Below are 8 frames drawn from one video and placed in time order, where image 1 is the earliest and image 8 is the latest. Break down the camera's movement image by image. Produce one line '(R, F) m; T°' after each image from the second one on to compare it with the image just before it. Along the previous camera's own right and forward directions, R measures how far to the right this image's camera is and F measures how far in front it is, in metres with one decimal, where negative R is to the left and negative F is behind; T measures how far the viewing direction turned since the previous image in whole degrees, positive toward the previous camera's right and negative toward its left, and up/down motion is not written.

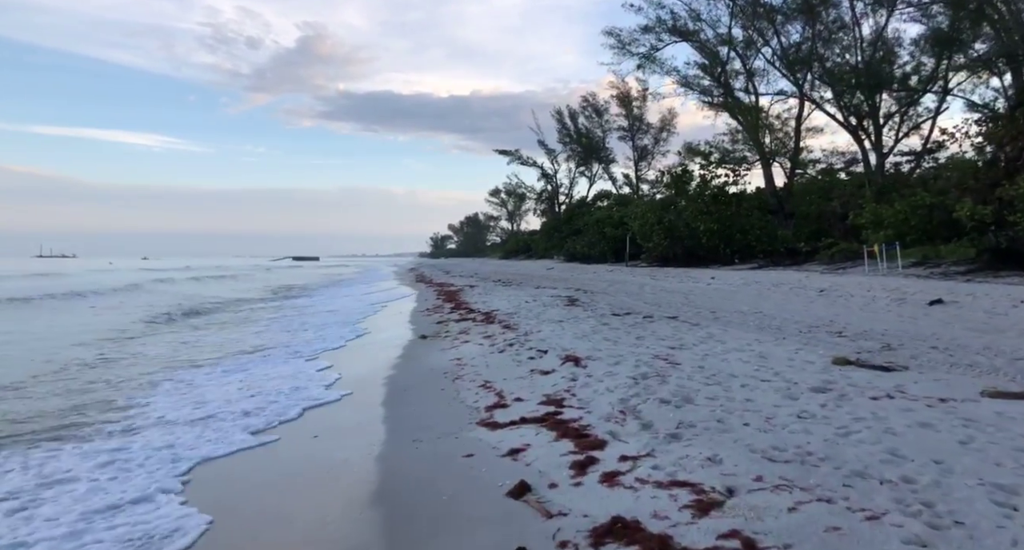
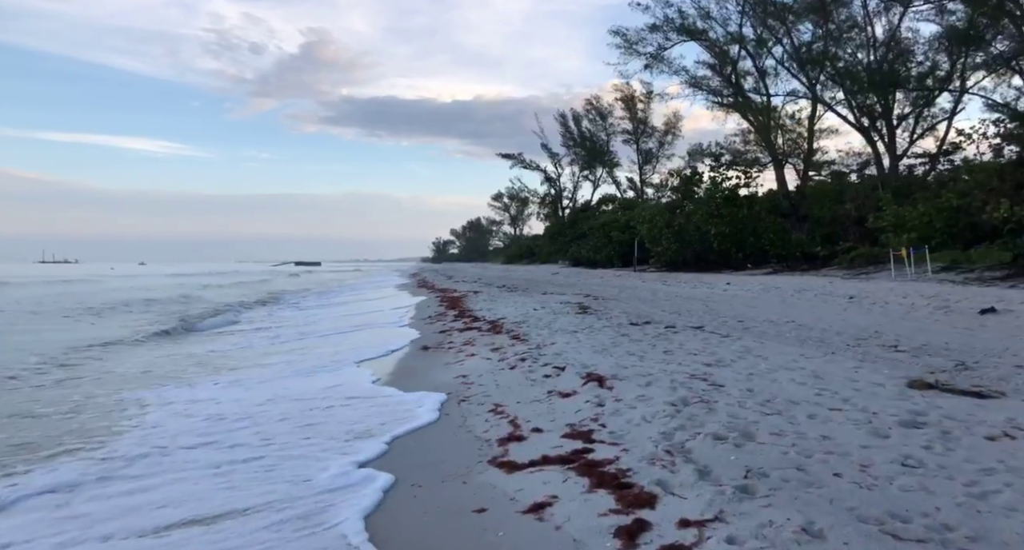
(-0.1, +0.8) m; 0°
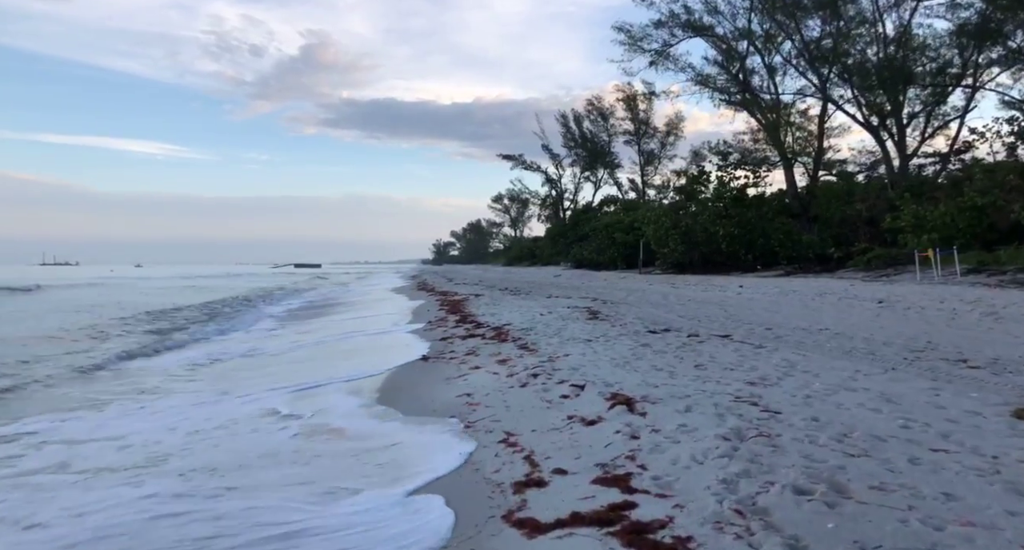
(-0.1, +0.9) m; 0°
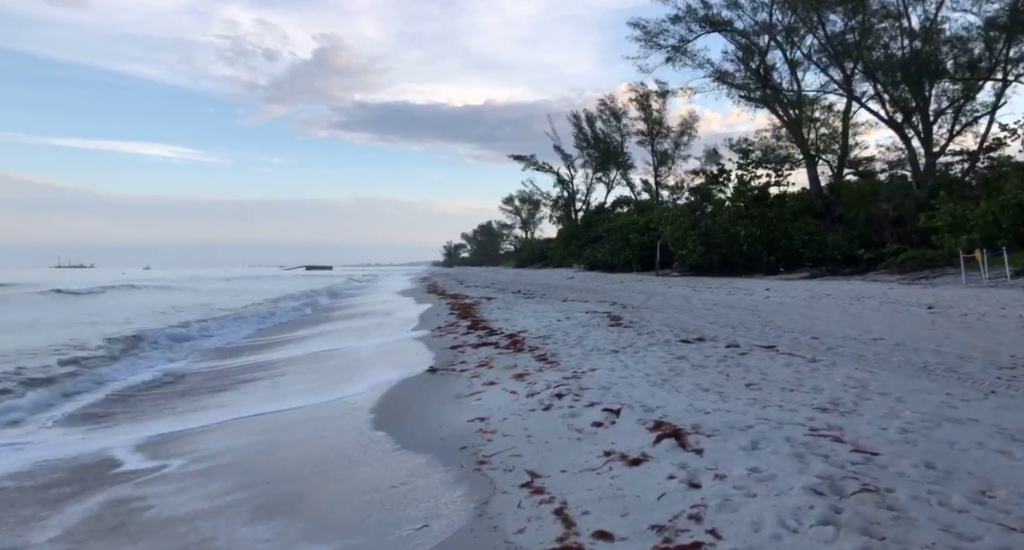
(-0.1, +0.9) m; -1°
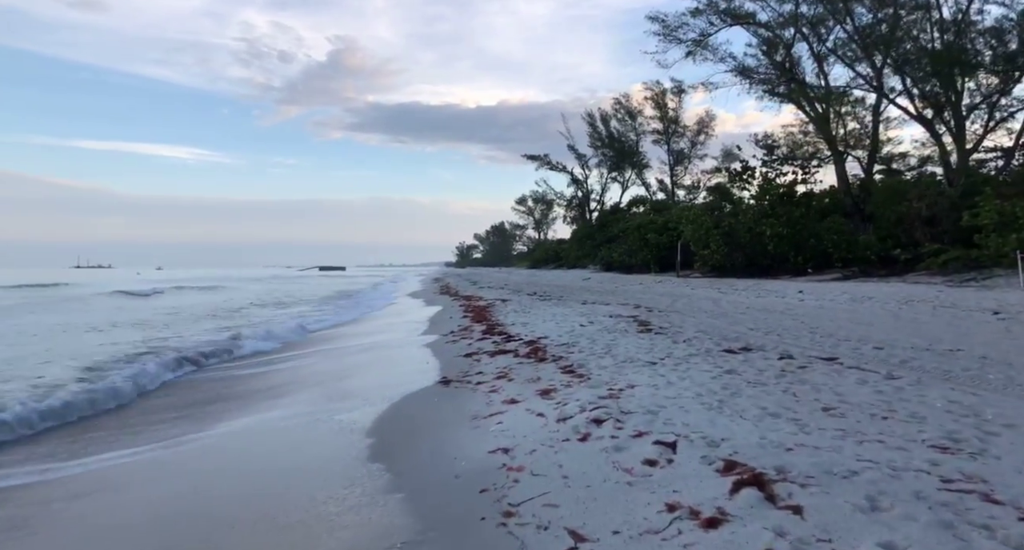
(-0.1, +0.9) m; -1°
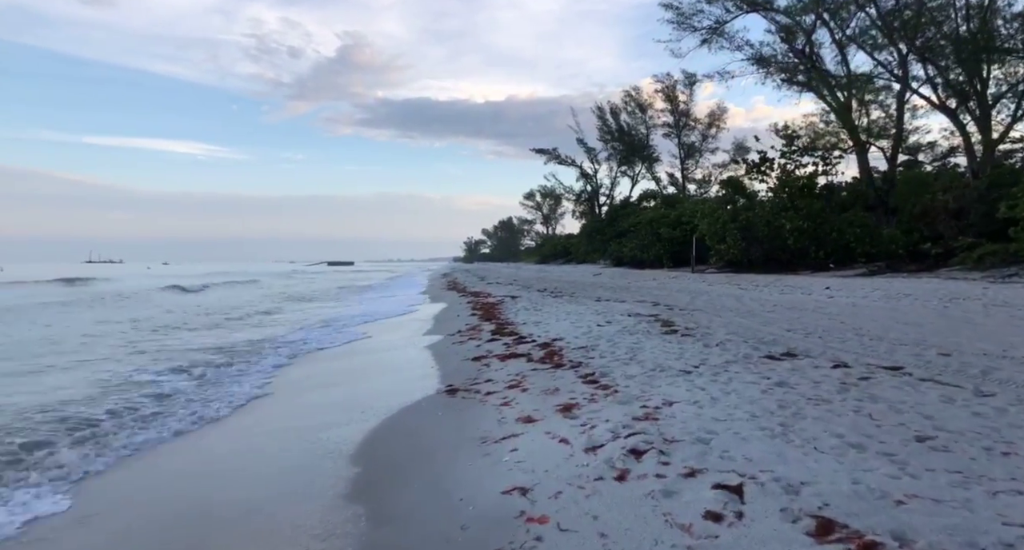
(-0.1, +0.9) m; -1°
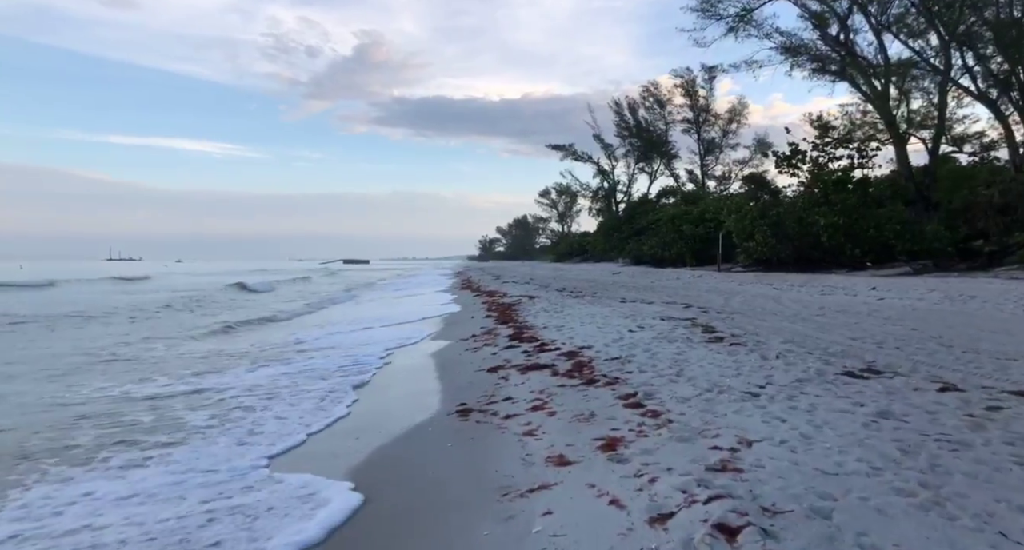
(-0.1, +1.1) m; -1°
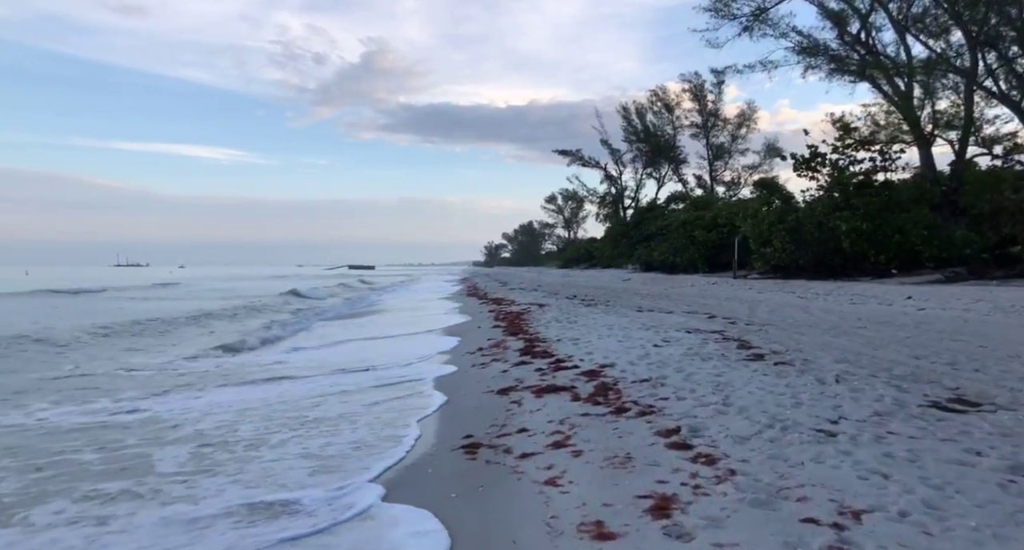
(-0.1, +0.9) m; -1°
